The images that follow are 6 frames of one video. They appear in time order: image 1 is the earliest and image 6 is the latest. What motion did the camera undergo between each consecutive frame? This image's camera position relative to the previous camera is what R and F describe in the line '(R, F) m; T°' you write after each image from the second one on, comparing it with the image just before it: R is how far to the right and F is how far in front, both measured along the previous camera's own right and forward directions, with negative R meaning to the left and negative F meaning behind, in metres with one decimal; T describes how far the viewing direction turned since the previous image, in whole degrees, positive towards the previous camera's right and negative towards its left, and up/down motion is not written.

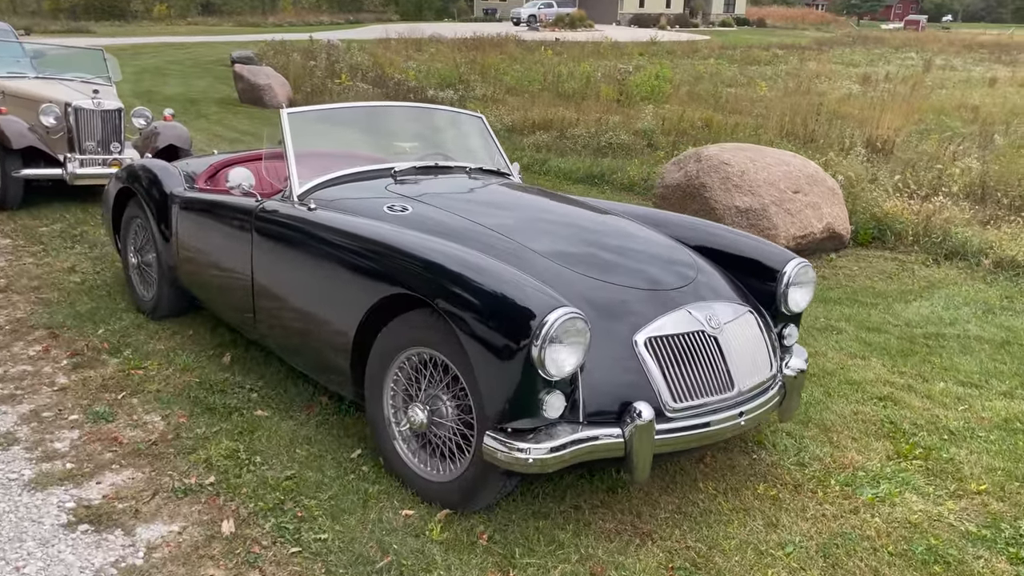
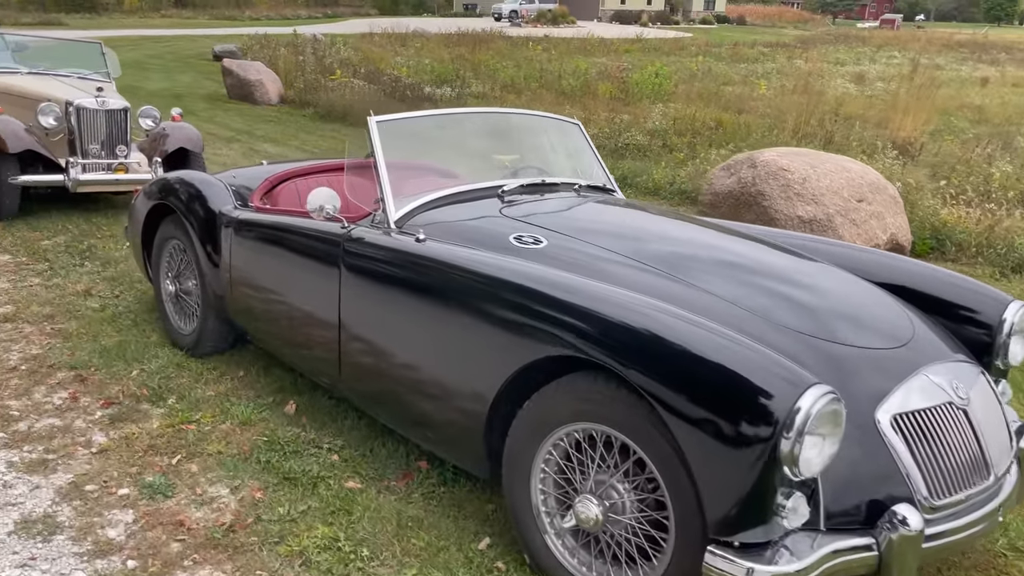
(-0.6, +0.6) m; +2°
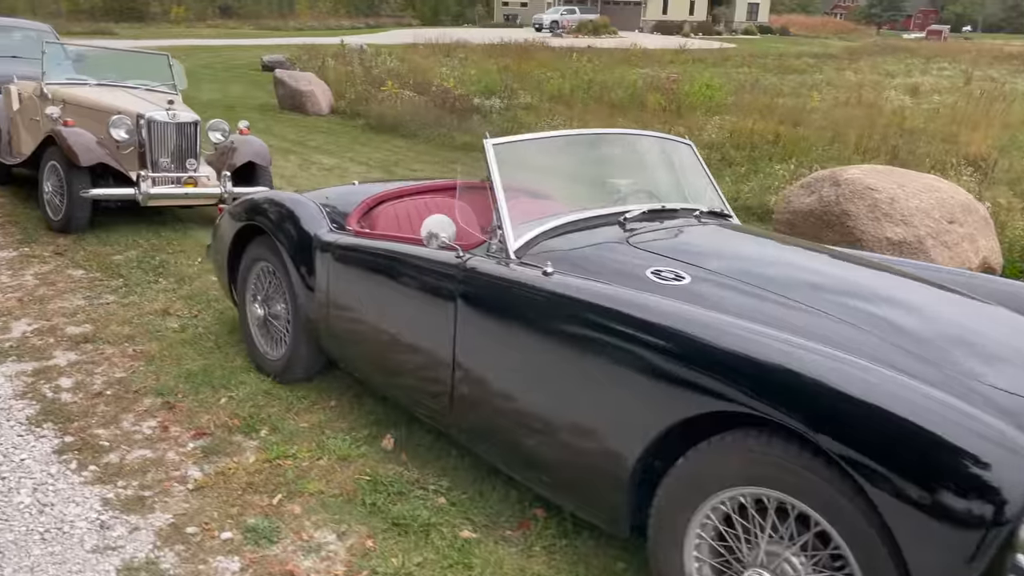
(-0.3, +0.2) m; -2°
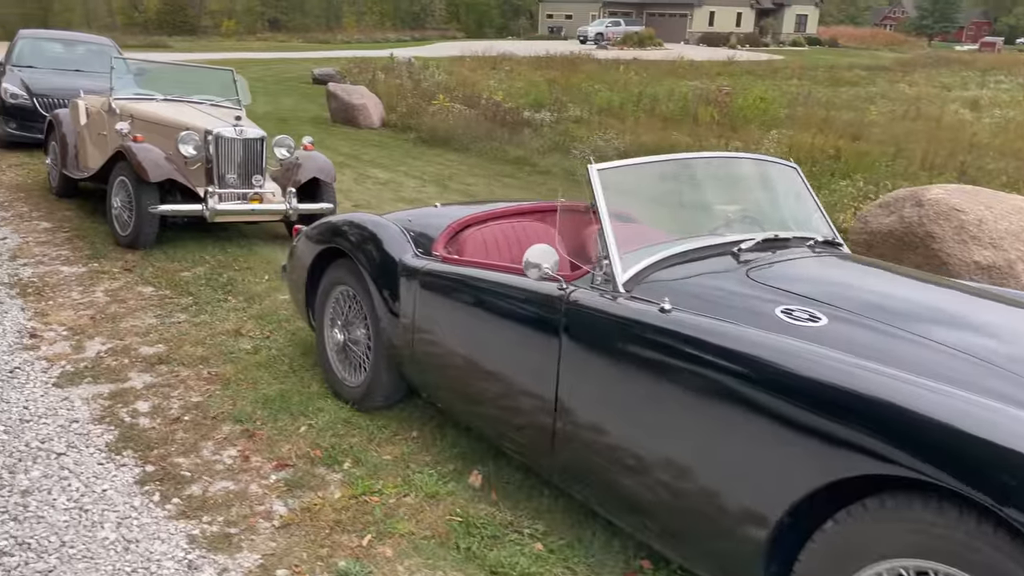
(-0.2, +0.2) m; -3°
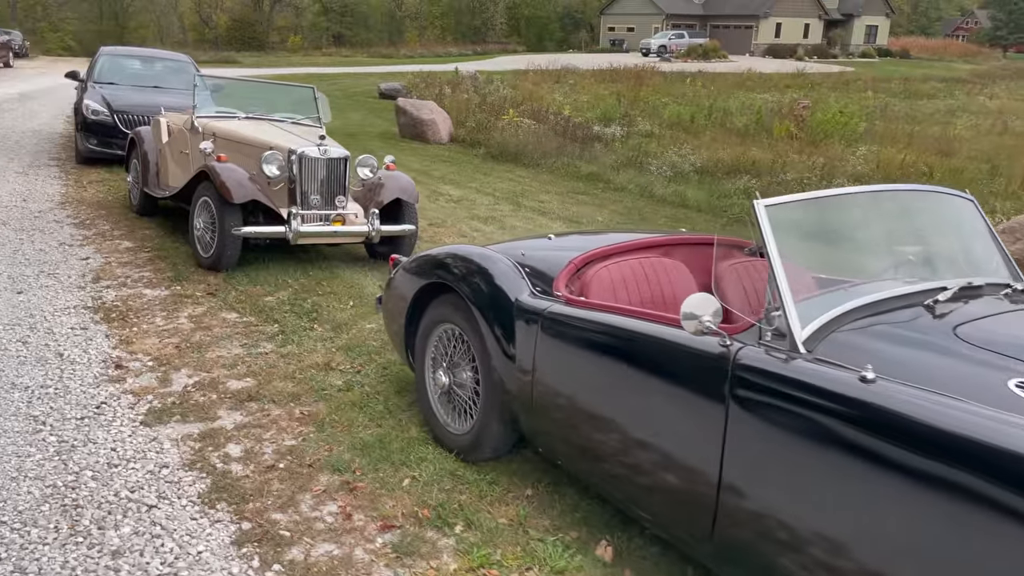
(-0.3, +0.3) m; -4°
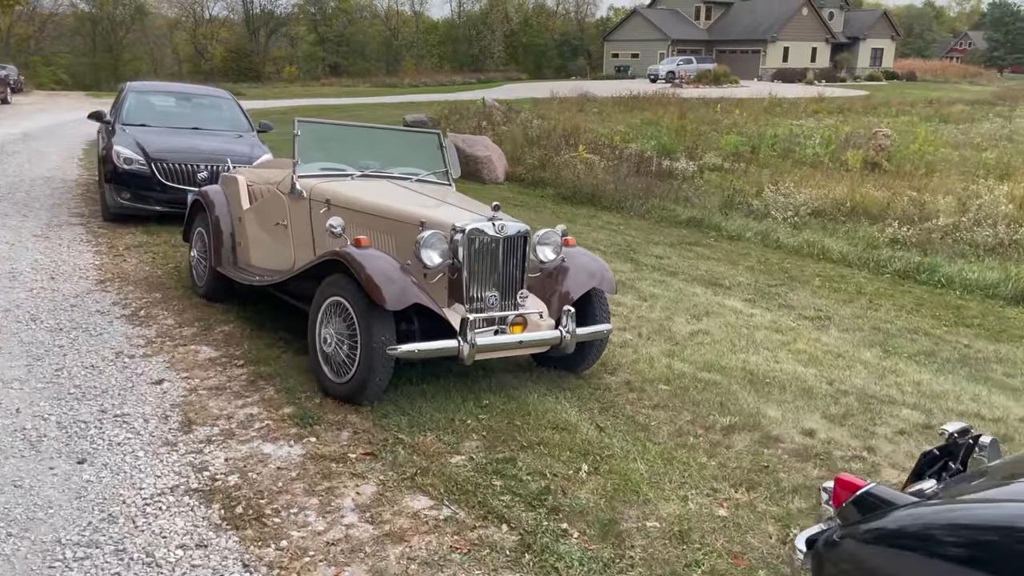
(-1.6, +2.1) m; 0°
